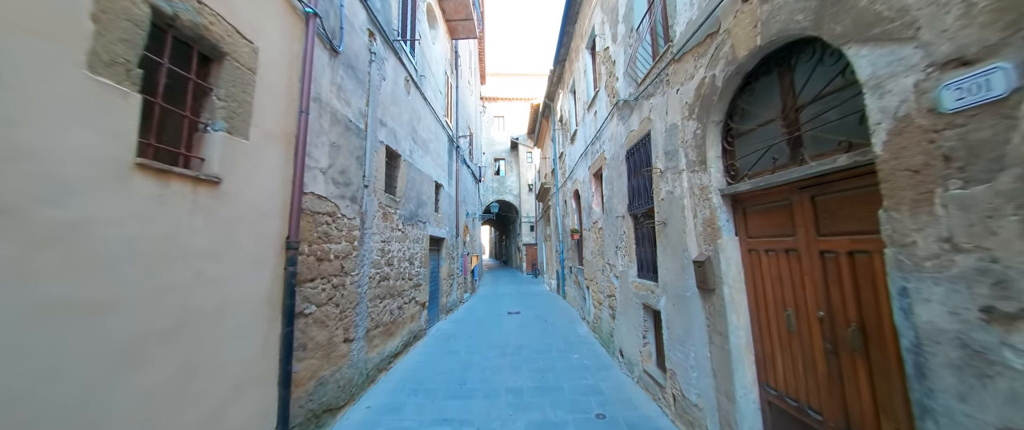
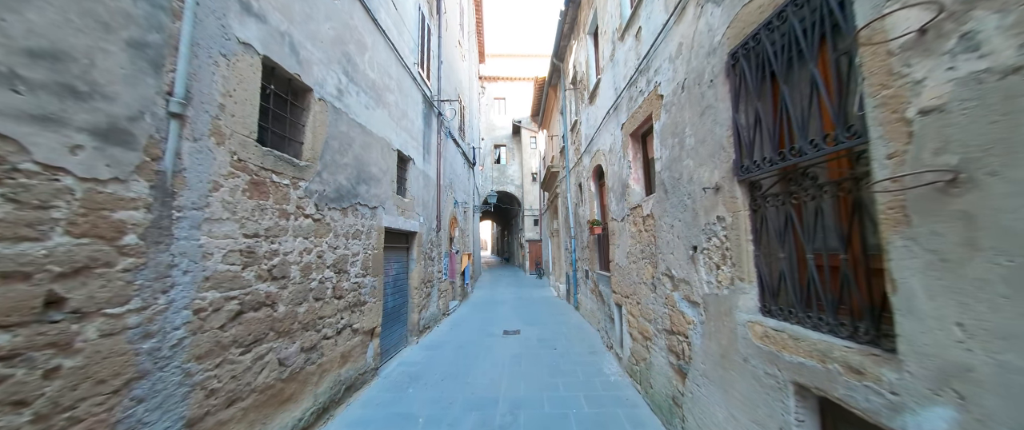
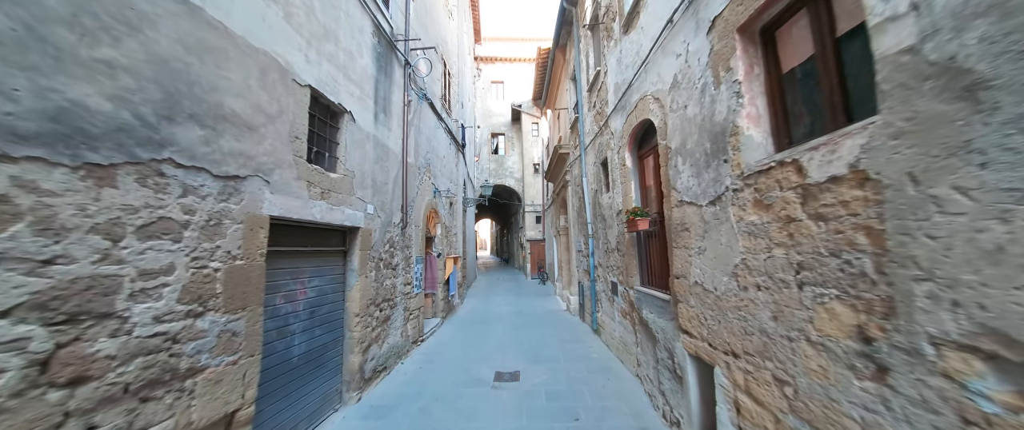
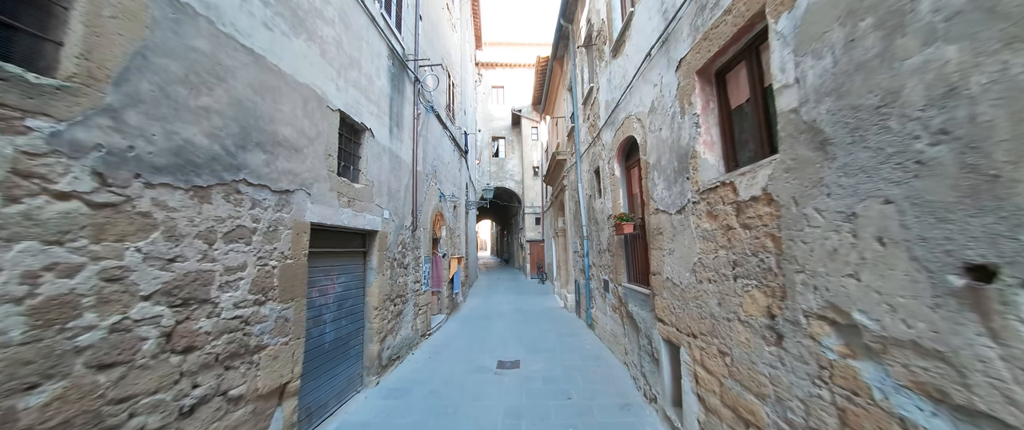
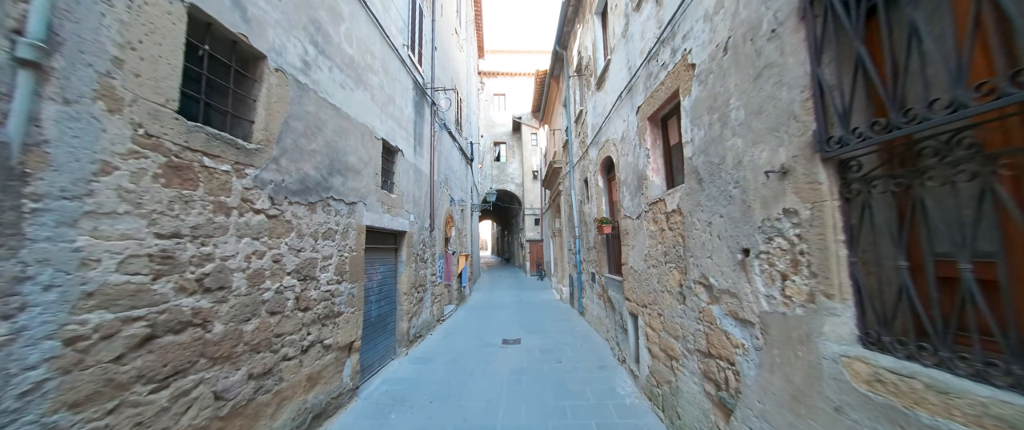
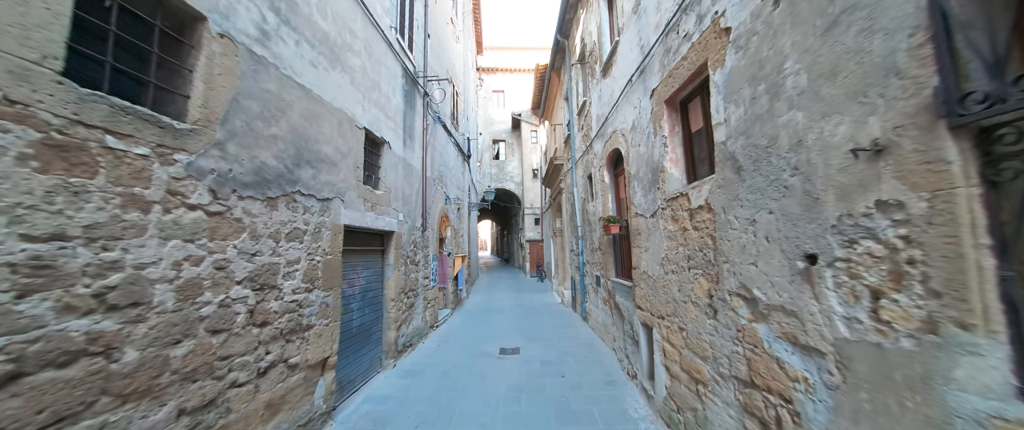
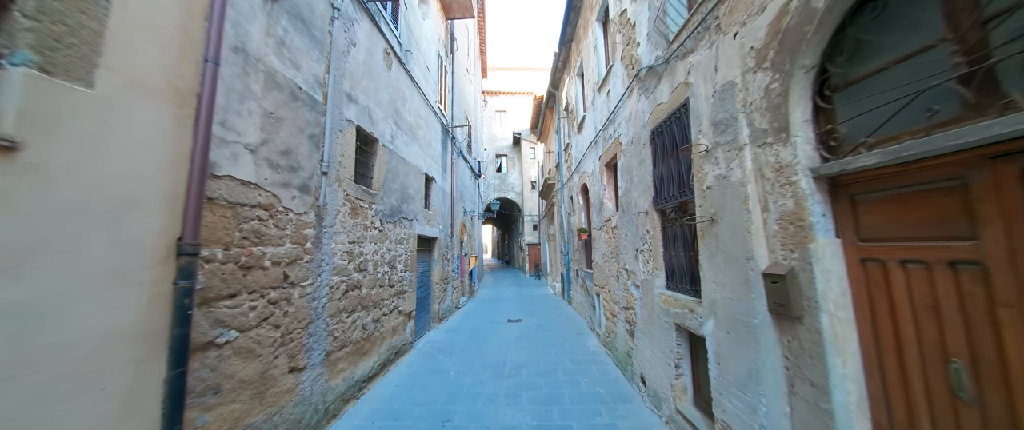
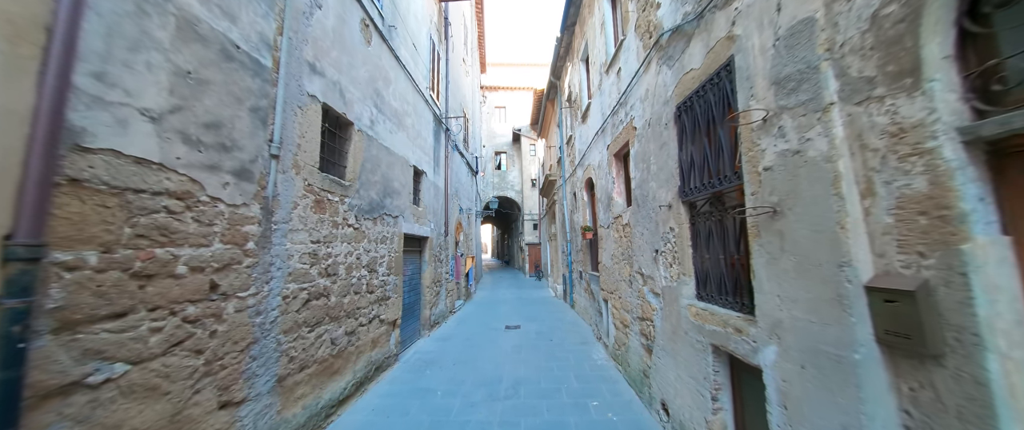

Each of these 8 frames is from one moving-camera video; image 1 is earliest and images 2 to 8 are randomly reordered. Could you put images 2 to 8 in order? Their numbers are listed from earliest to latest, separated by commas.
7, 8, 2, 5, 6, 4, 3
